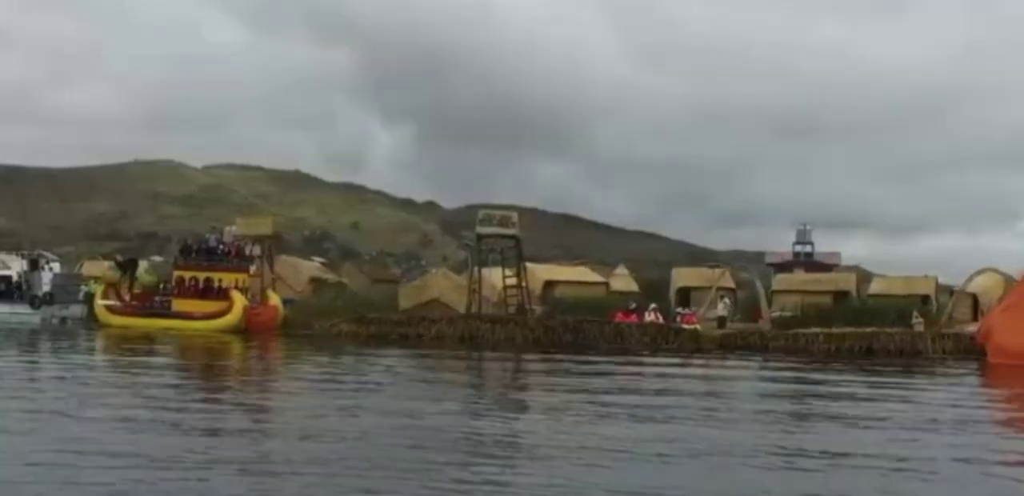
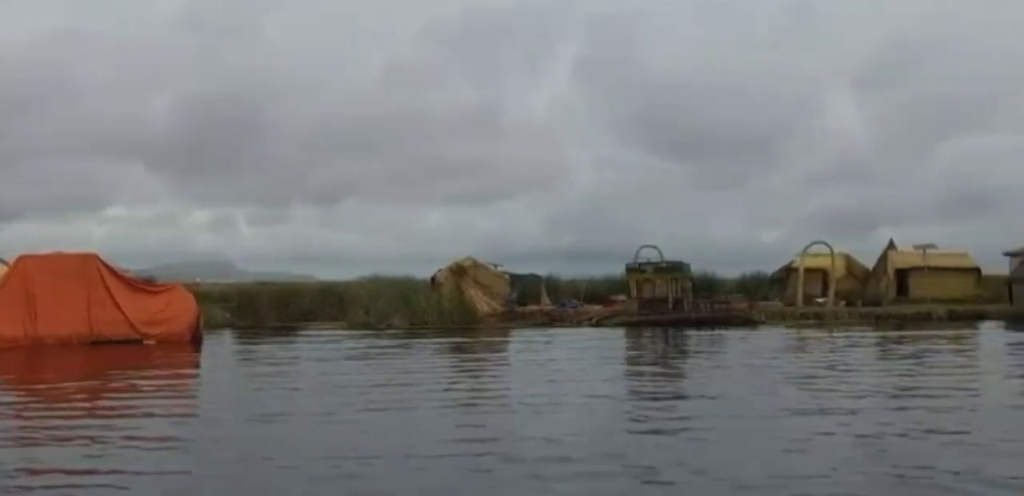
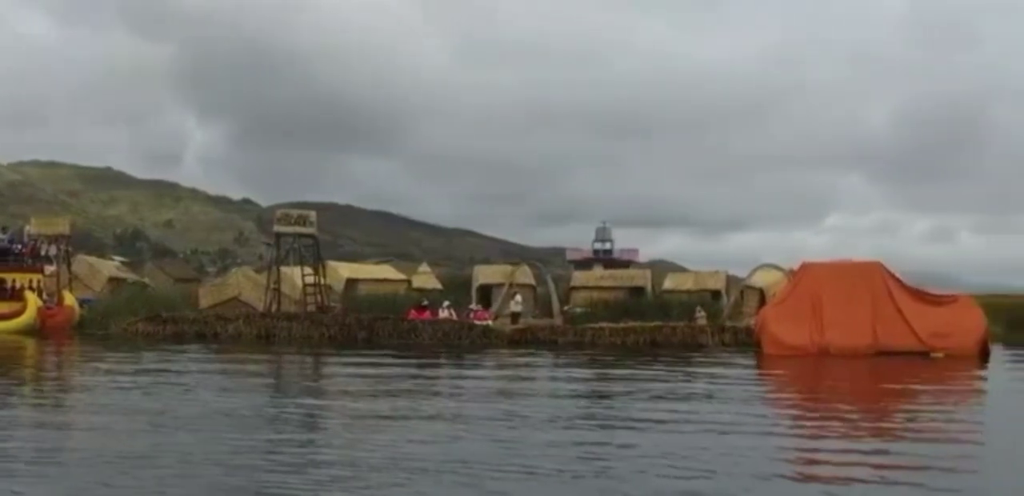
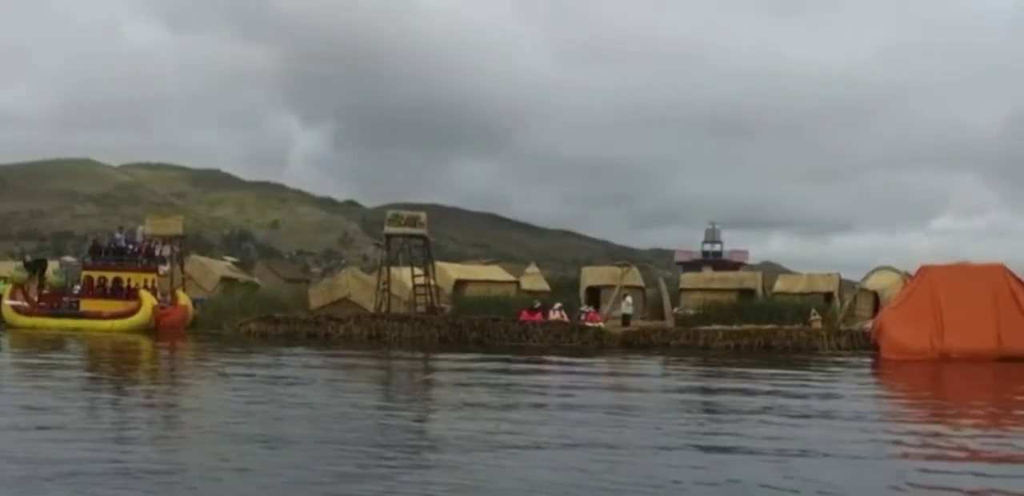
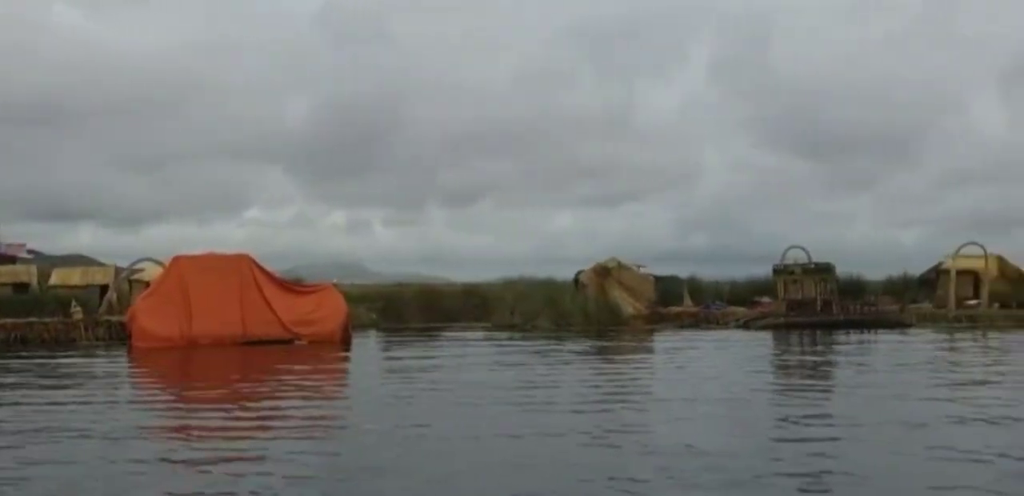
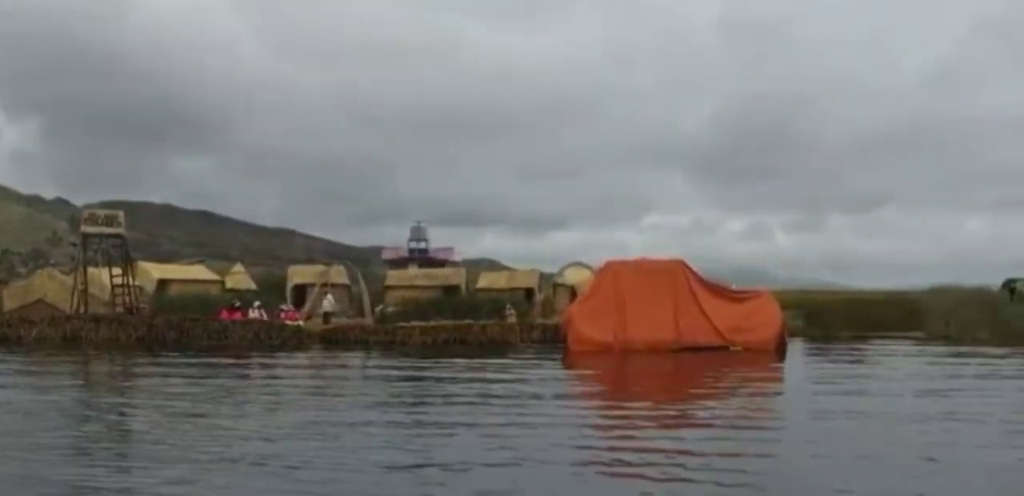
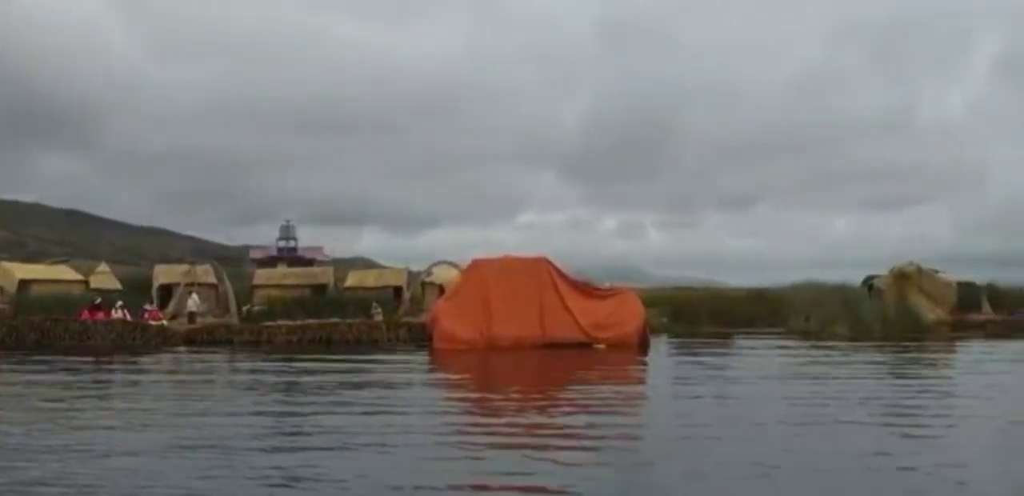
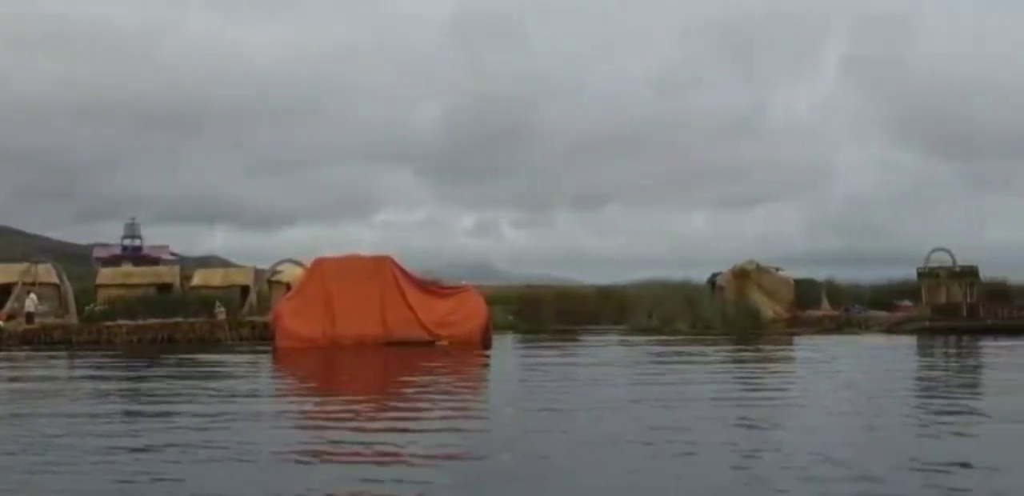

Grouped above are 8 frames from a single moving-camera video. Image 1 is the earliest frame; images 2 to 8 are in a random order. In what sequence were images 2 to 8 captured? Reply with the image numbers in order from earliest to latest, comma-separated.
4, 3, 6, 7, 8, 5, 2
